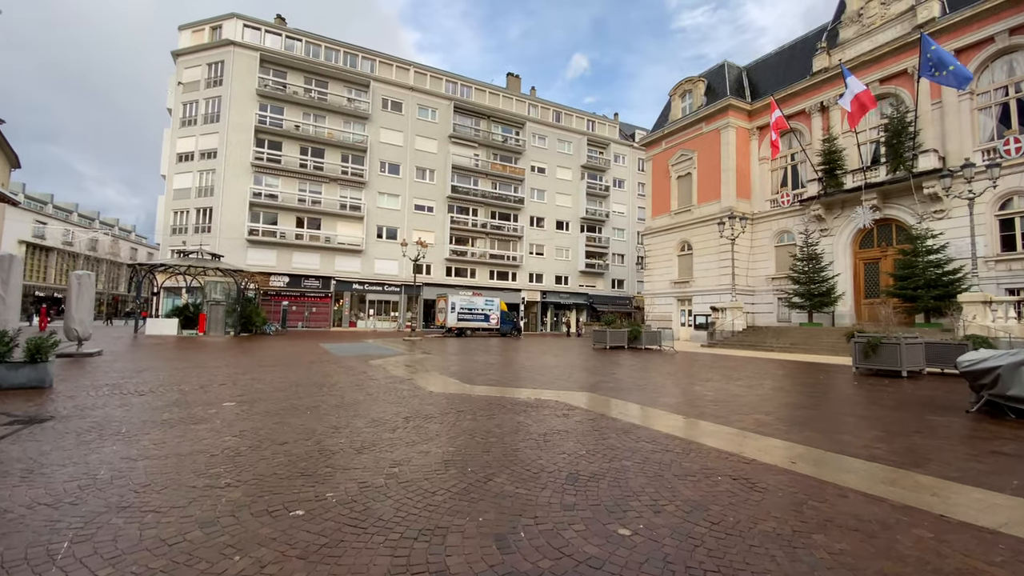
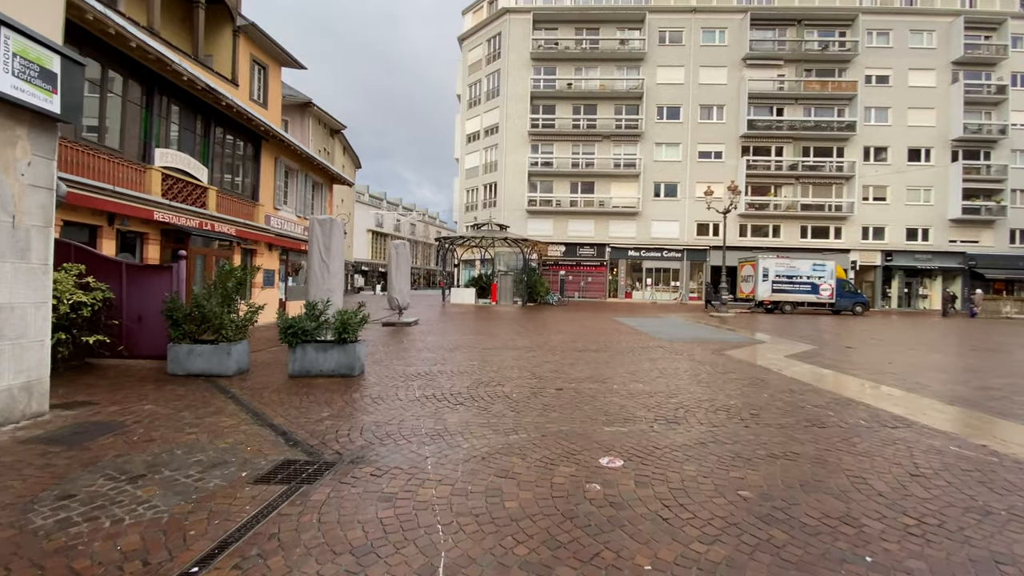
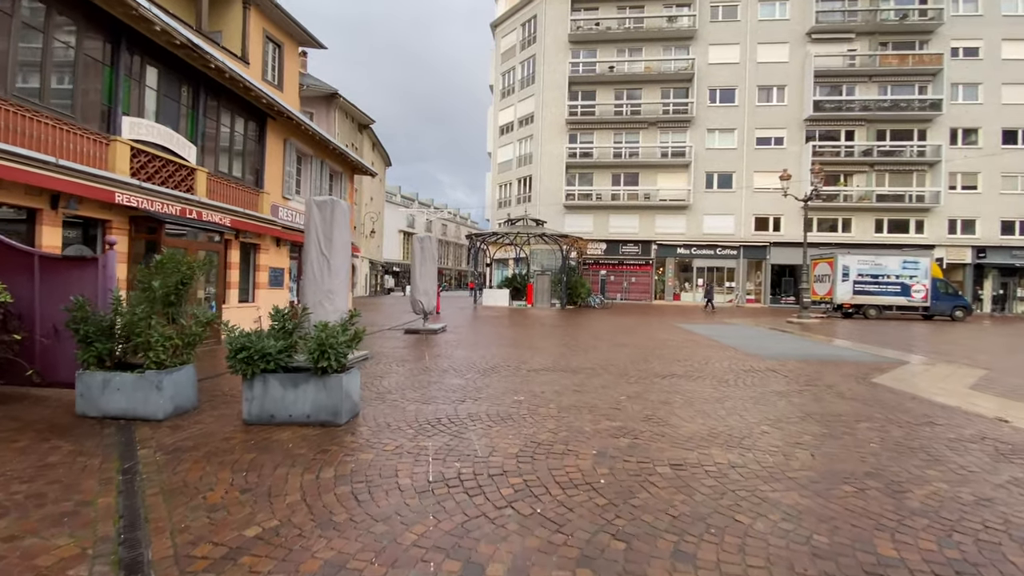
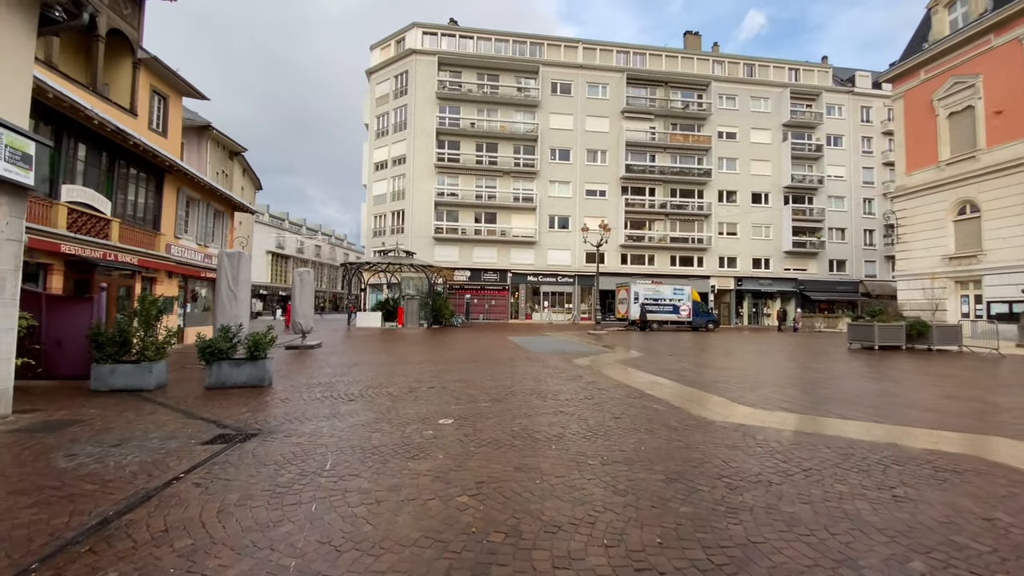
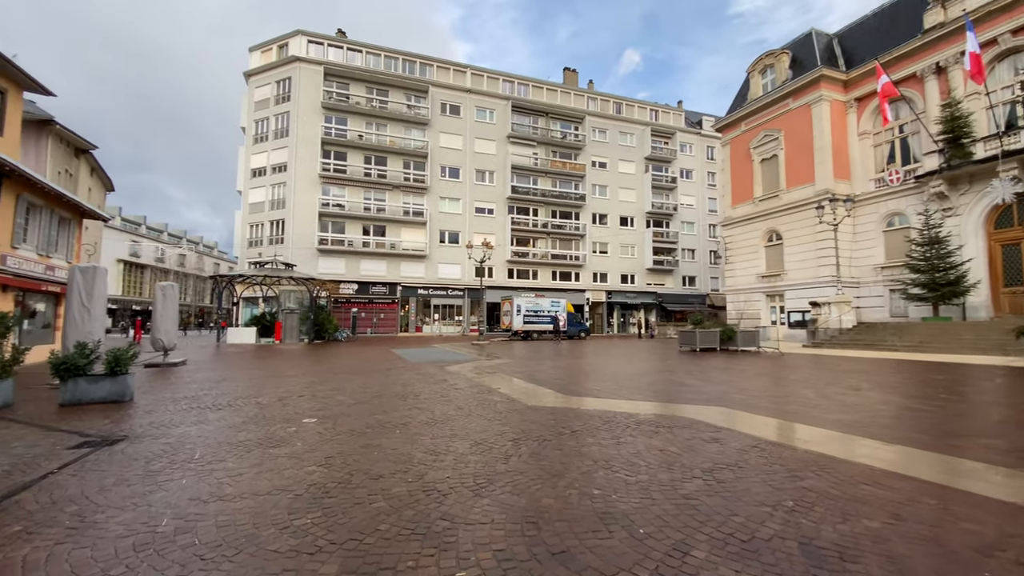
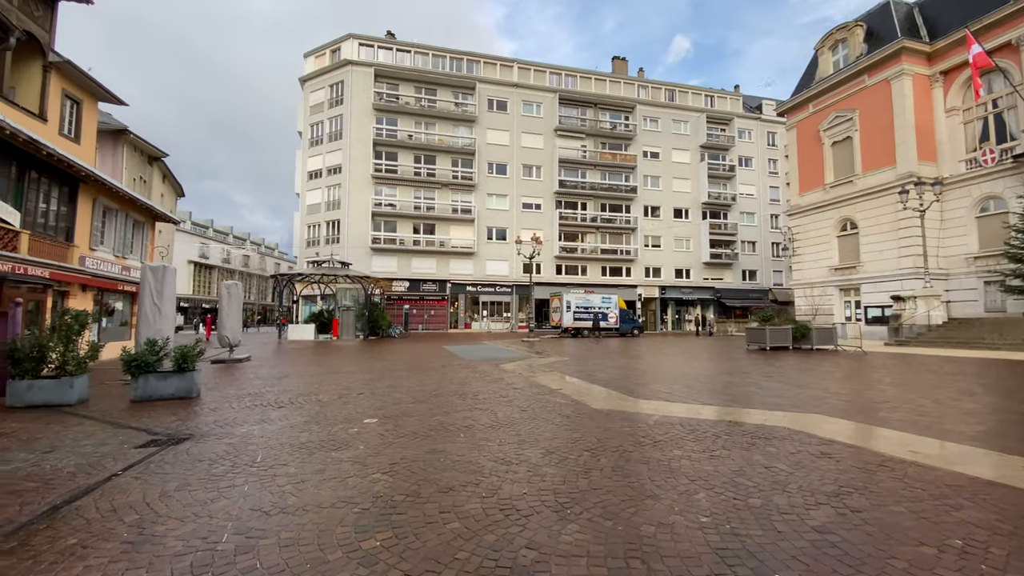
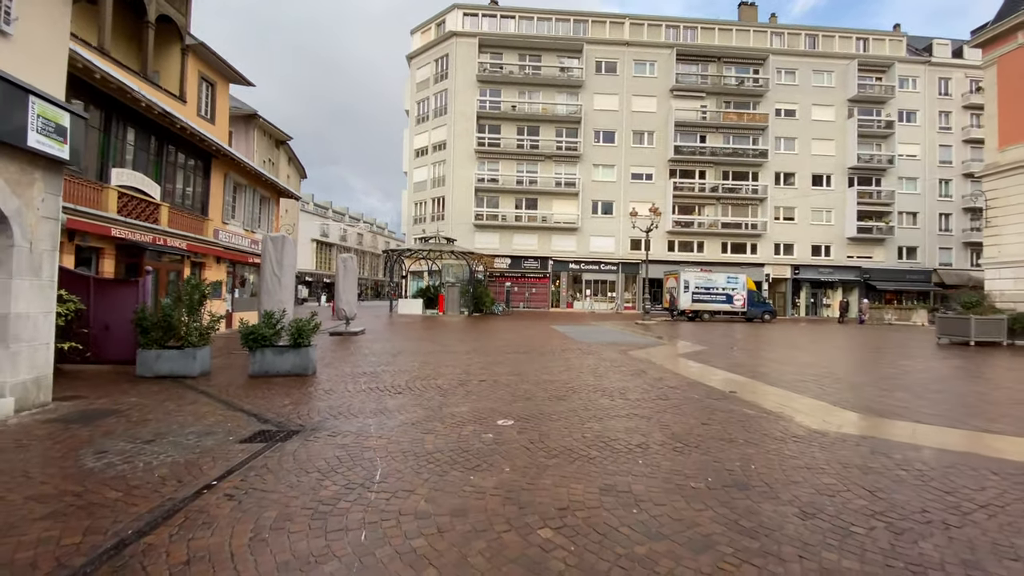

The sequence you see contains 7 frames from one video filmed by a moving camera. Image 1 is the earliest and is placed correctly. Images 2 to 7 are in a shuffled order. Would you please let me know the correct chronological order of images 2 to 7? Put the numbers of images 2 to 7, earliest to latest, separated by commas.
5, 6, 4, 7, 2, 3
